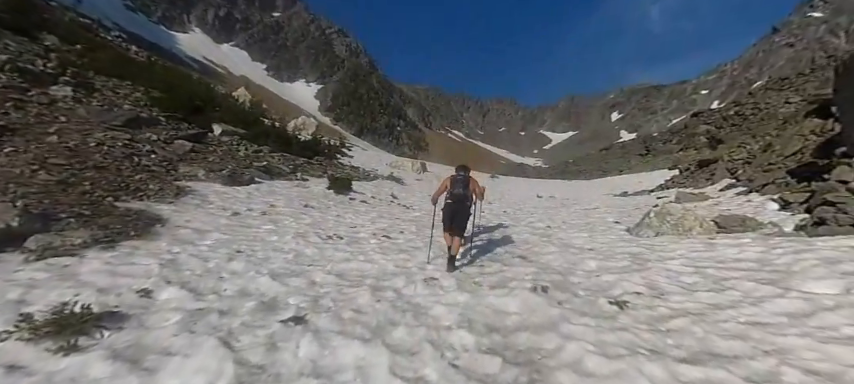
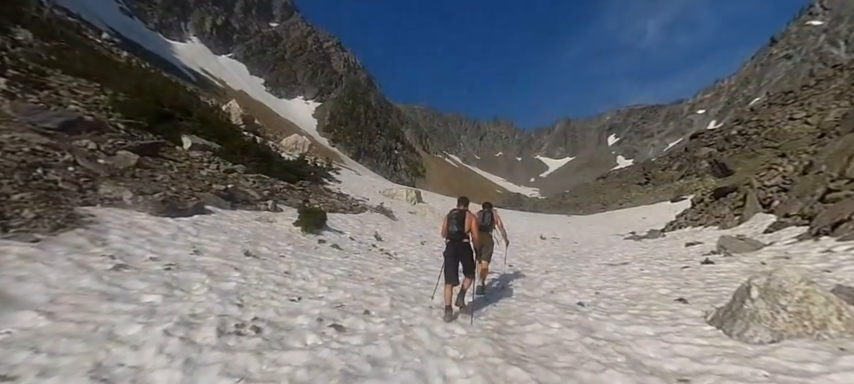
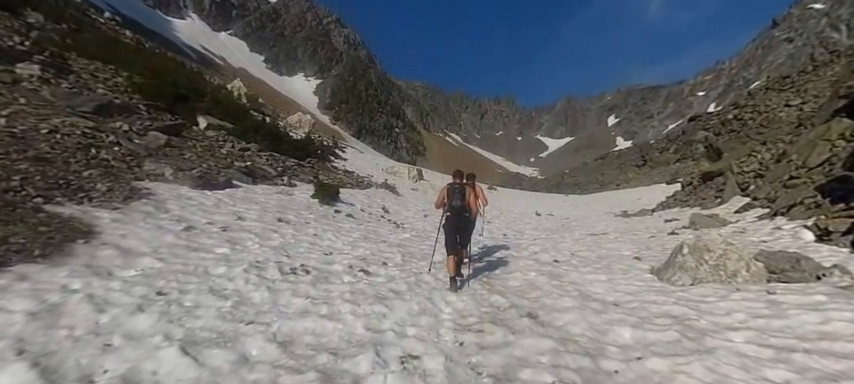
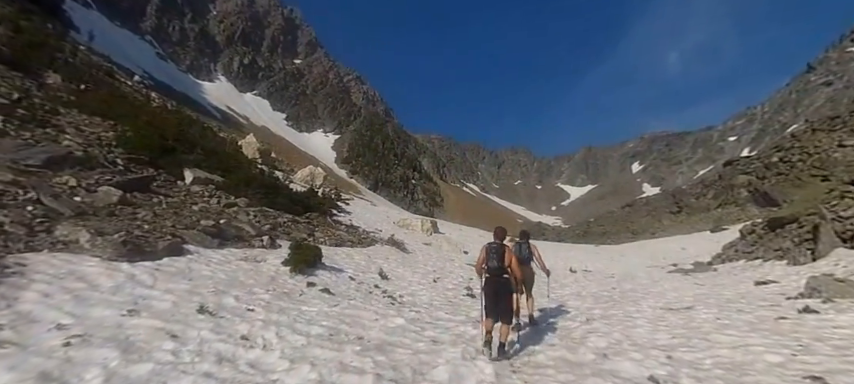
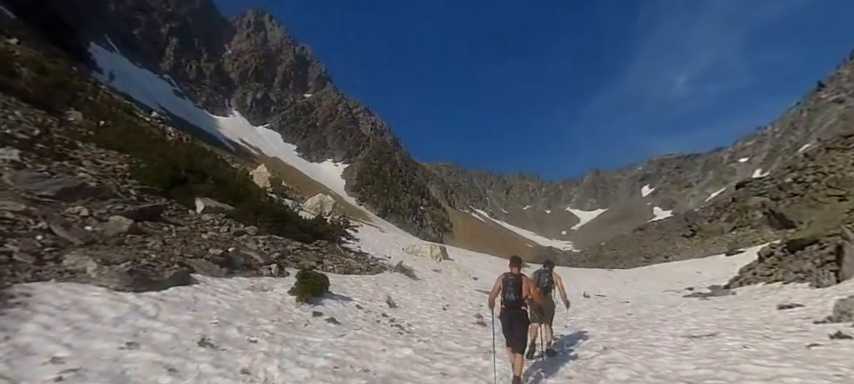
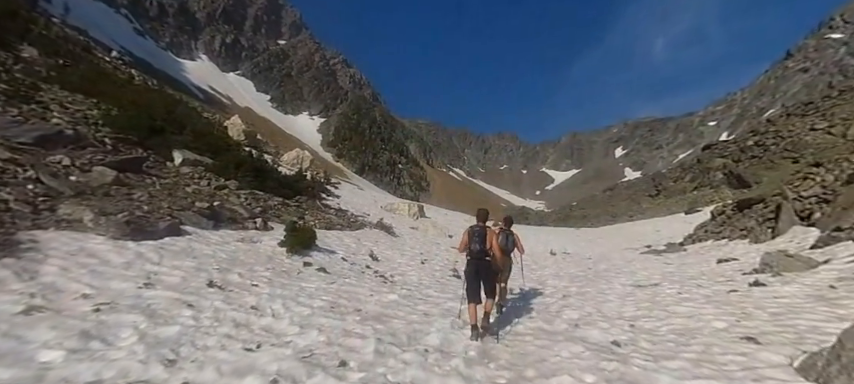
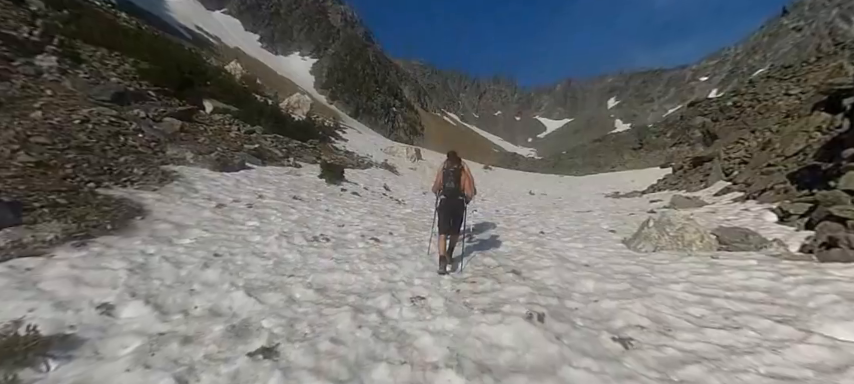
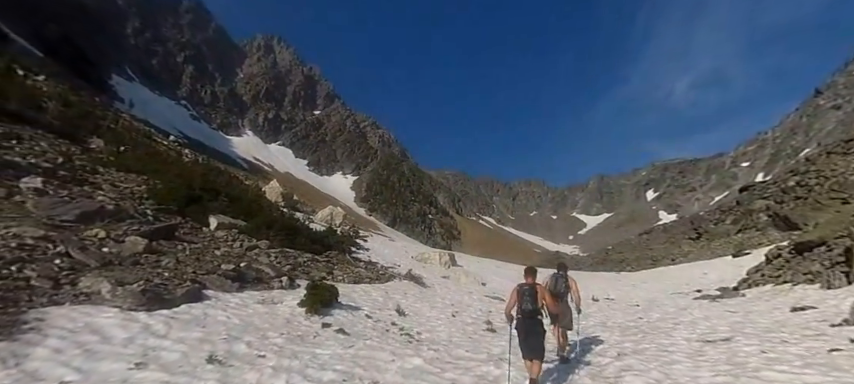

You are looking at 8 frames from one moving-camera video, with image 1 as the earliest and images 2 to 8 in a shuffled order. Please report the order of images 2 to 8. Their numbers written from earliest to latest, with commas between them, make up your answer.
7, 3, 2, 6, 4, 5, 8
